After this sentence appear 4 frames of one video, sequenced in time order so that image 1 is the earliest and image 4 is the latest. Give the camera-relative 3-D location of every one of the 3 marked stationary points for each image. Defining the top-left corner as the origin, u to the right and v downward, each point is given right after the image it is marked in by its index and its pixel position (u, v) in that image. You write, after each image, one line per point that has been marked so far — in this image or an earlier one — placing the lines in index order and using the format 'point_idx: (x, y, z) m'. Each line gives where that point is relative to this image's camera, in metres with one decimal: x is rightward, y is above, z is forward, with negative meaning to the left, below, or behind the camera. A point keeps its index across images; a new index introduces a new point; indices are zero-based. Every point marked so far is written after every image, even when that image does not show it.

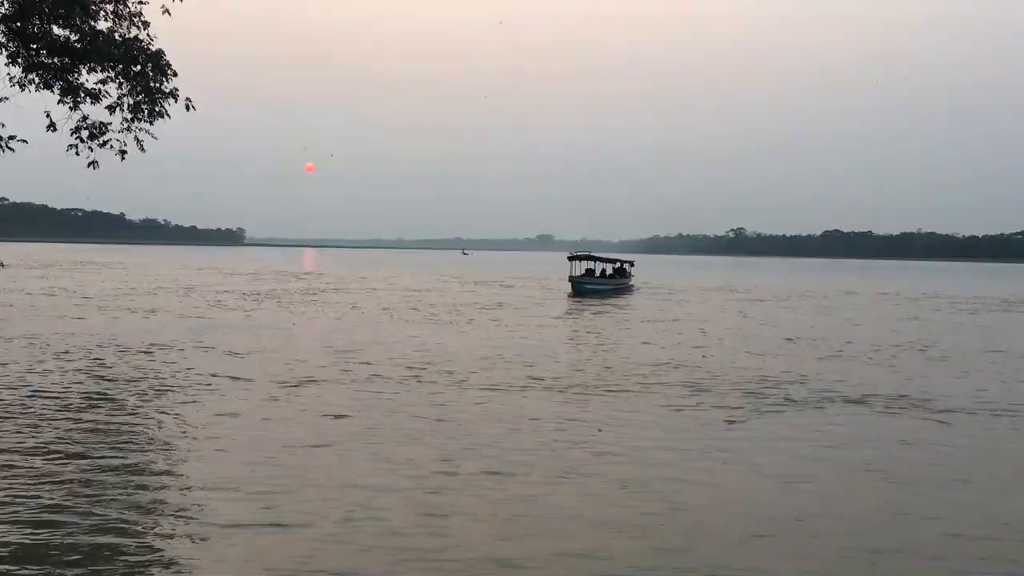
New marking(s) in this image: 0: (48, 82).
0: (-7.3, +3.2, +14.6) m
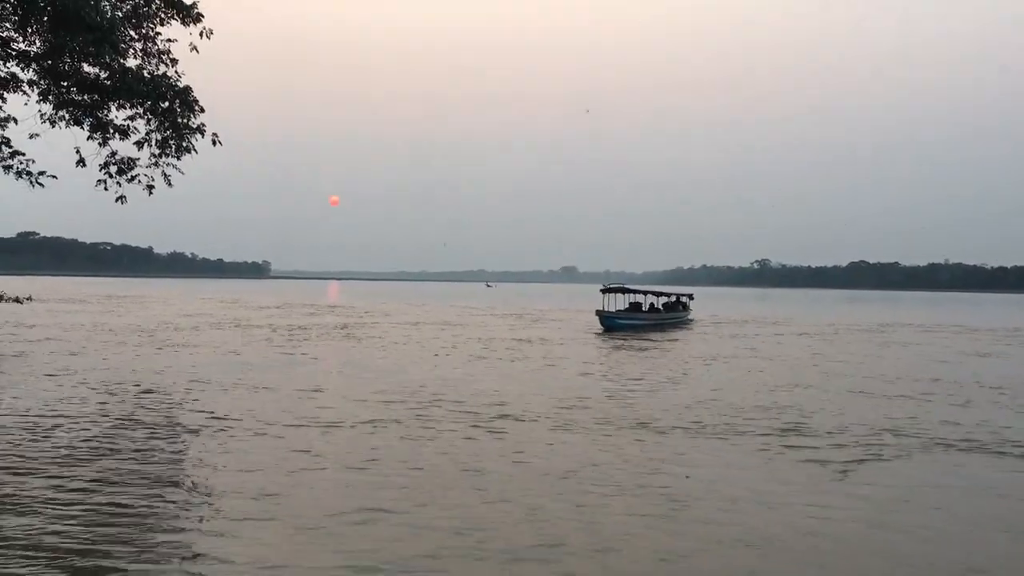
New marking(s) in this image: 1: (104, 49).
0: (-6.3, +2.6, +14.0) m
1: (-5.2, +3.3, +12.3) m
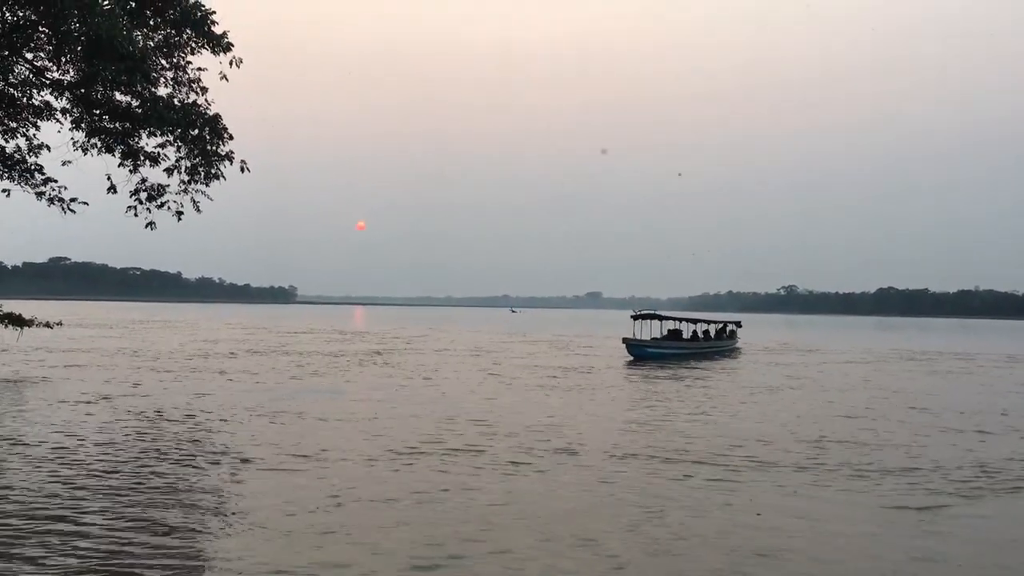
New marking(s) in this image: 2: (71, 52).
0: (-6.5, +2.2, +15.3) m
1: (-5.4, +3.0, +13.6) m
2: (-6.3, +3.3, +13.7) m
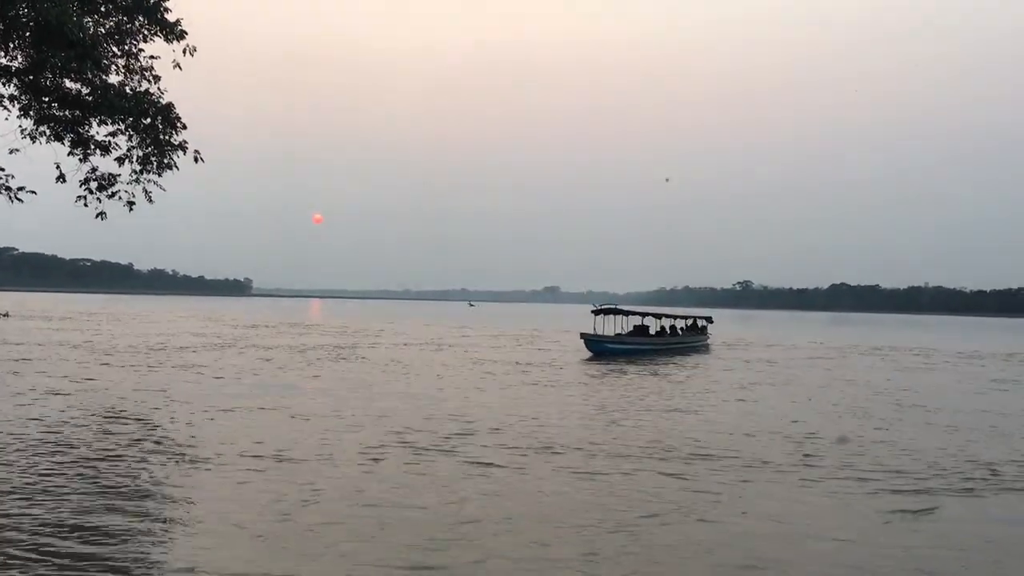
0: (-7.1, +2.3, +14.9) m
1: (-5.9, +3.1, +13.2) m
2: (-6.9, +3.5, +13.2) m
